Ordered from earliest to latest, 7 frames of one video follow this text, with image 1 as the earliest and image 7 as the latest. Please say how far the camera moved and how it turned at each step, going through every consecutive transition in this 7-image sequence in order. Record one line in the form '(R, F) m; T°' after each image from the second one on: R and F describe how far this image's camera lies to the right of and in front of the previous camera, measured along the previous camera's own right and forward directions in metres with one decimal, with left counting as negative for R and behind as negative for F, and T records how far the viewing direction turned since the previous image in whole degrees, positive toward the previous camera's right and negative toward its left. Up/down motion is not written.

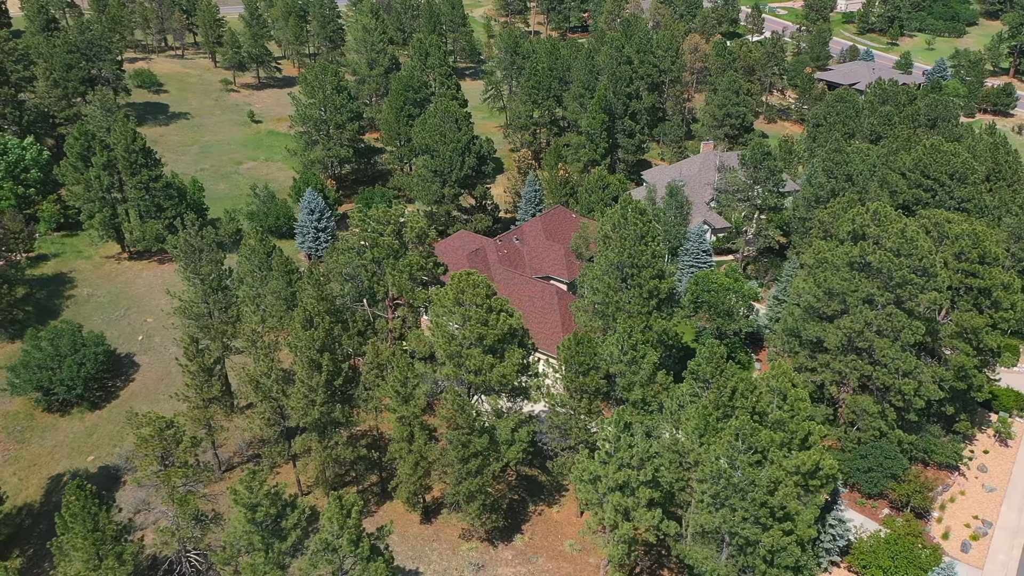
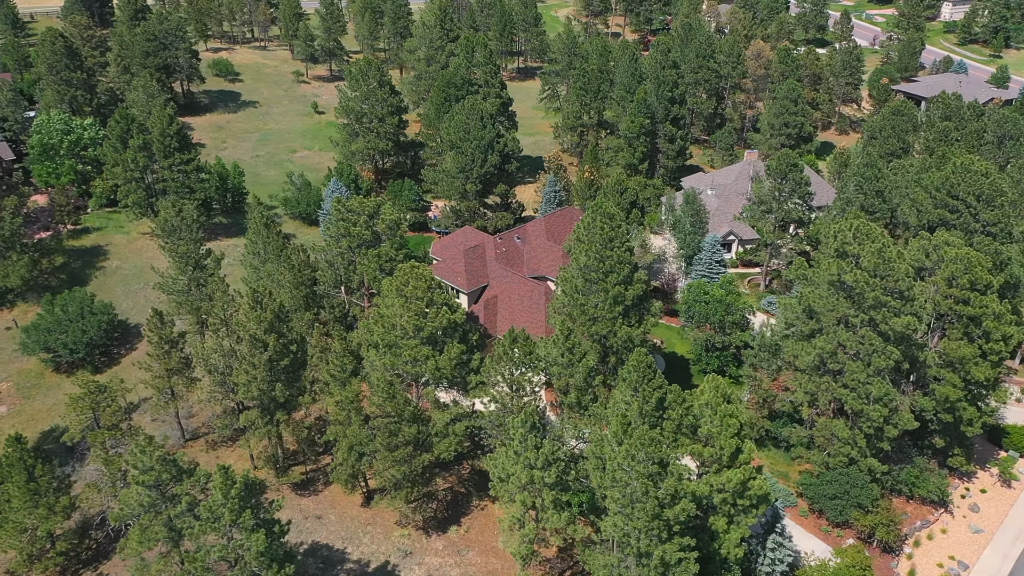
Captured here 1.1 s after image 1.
(+6.9, 0.0) m; -7°
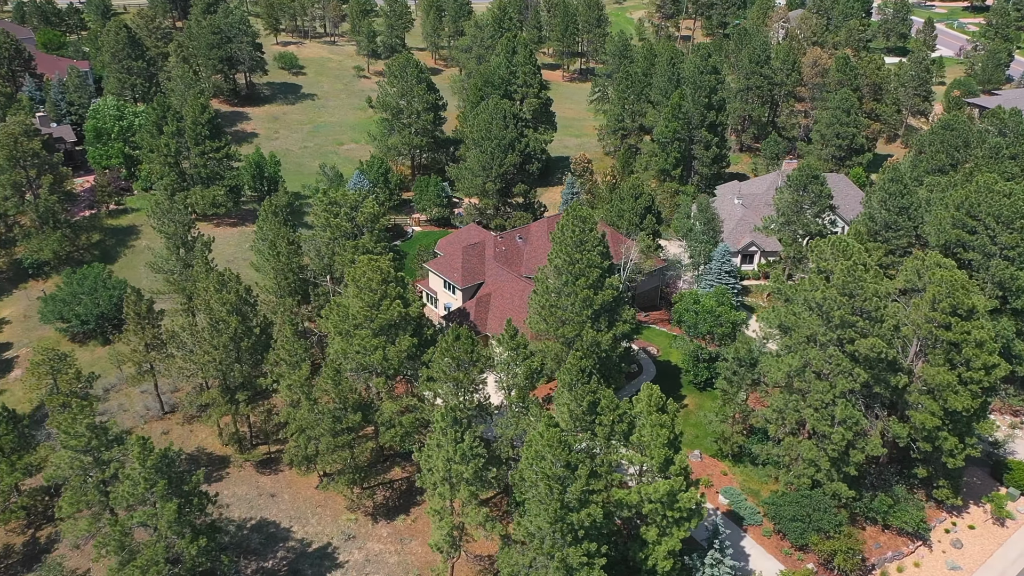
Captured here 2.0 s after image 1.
(+6.0, -0.1) m; -6°
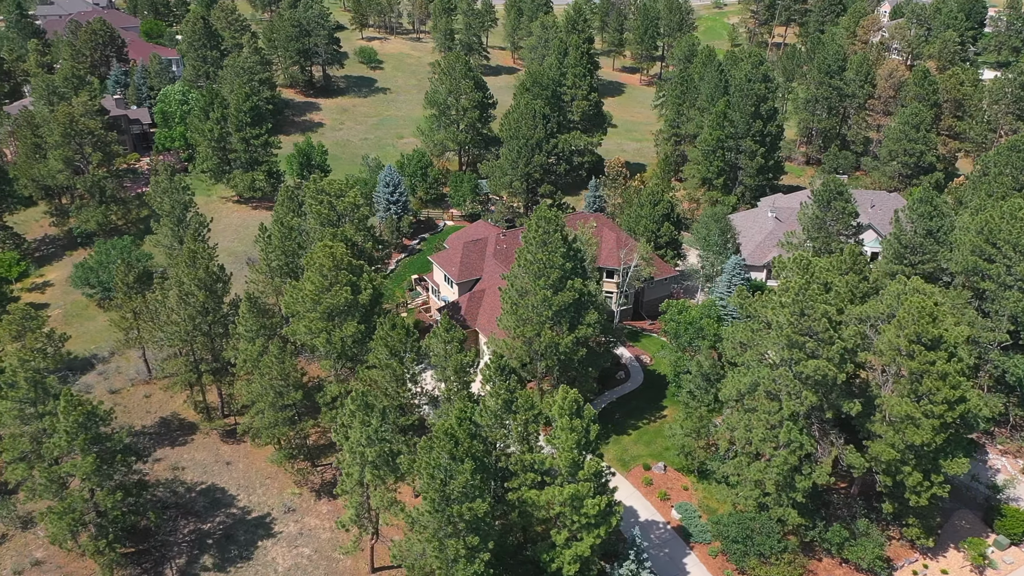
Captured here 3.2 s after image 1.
(+7.6, 0.0) m; -8°
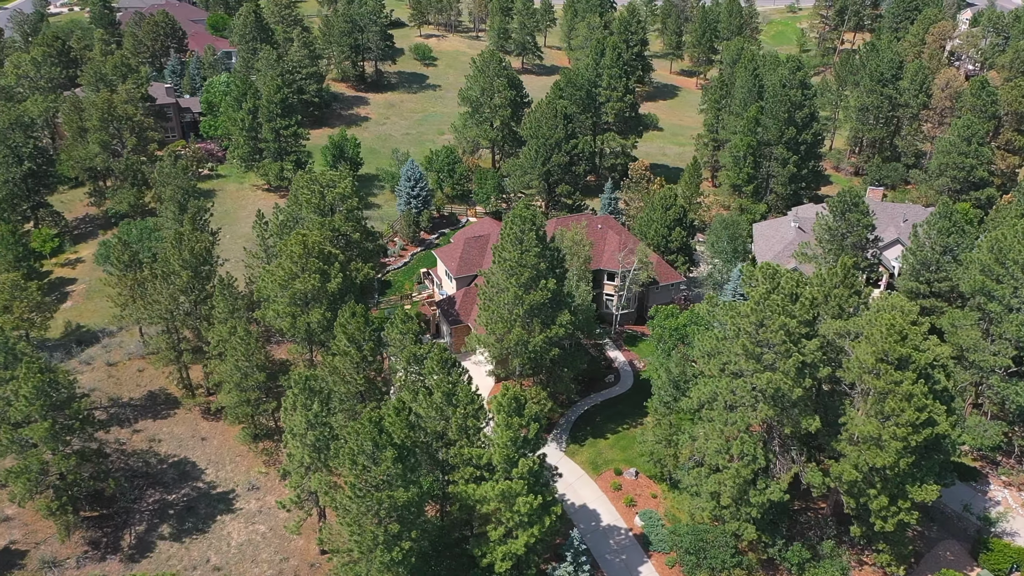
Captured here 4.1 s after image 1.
(+5.4, +0.1) m; -5°
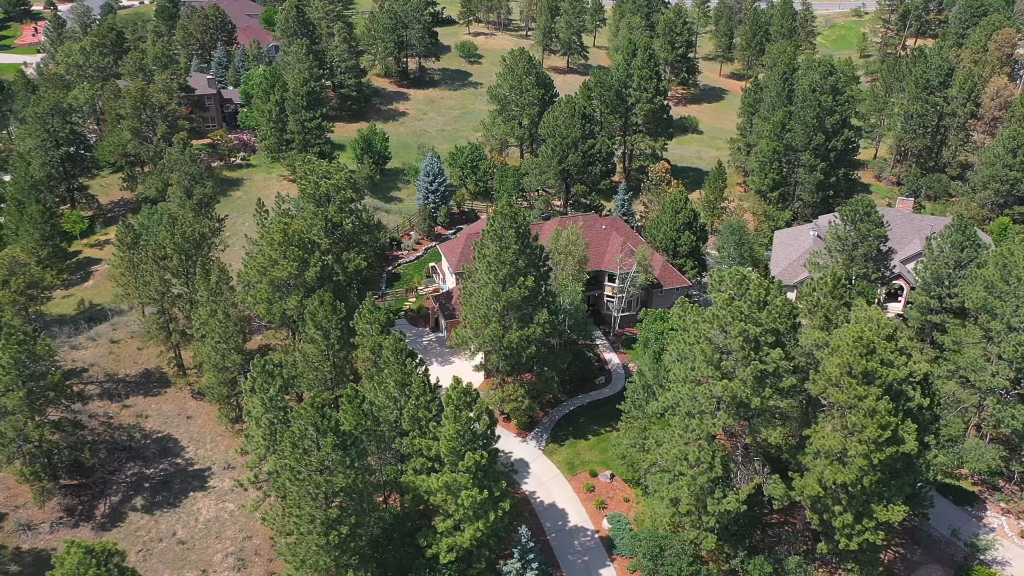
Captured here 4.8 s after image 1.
(+4.5, 0.0) m; -5°
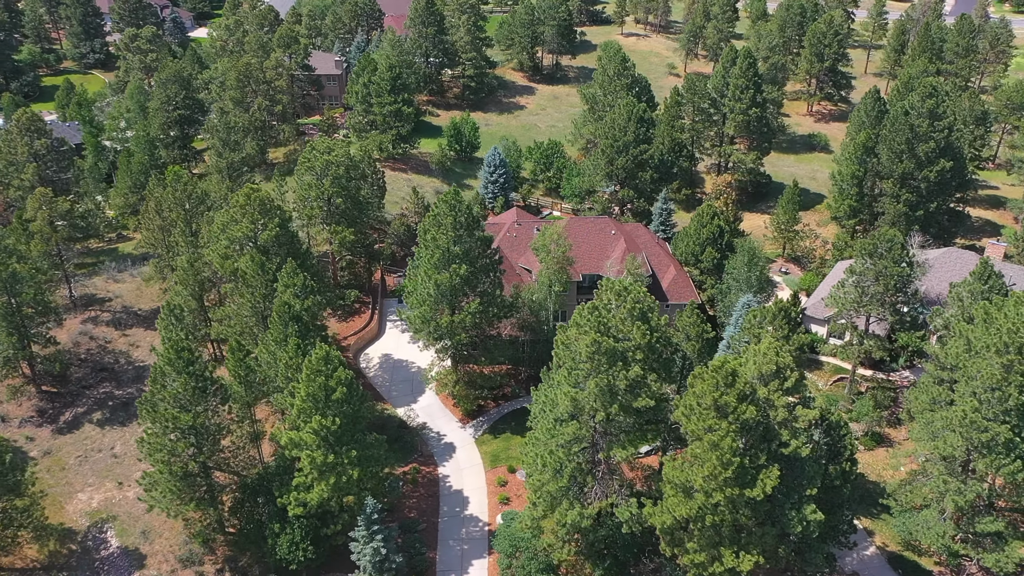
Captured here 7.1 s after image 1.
(+14.3, +1.2) m; -14°
